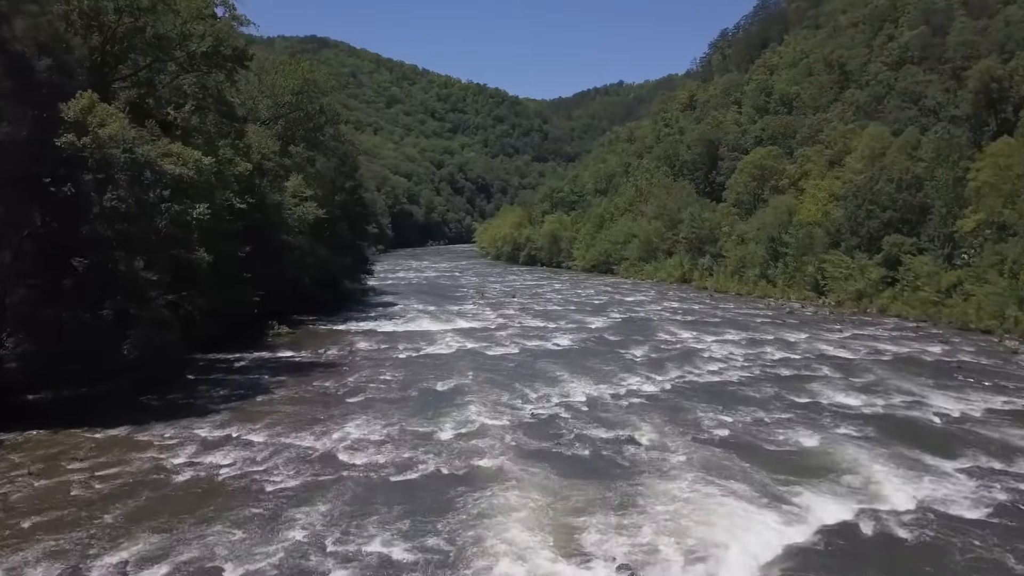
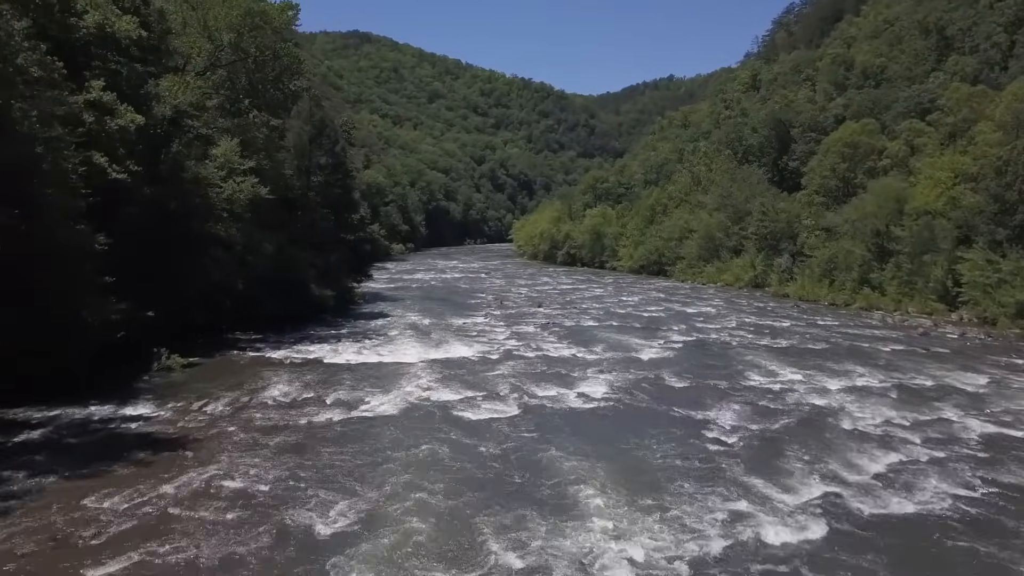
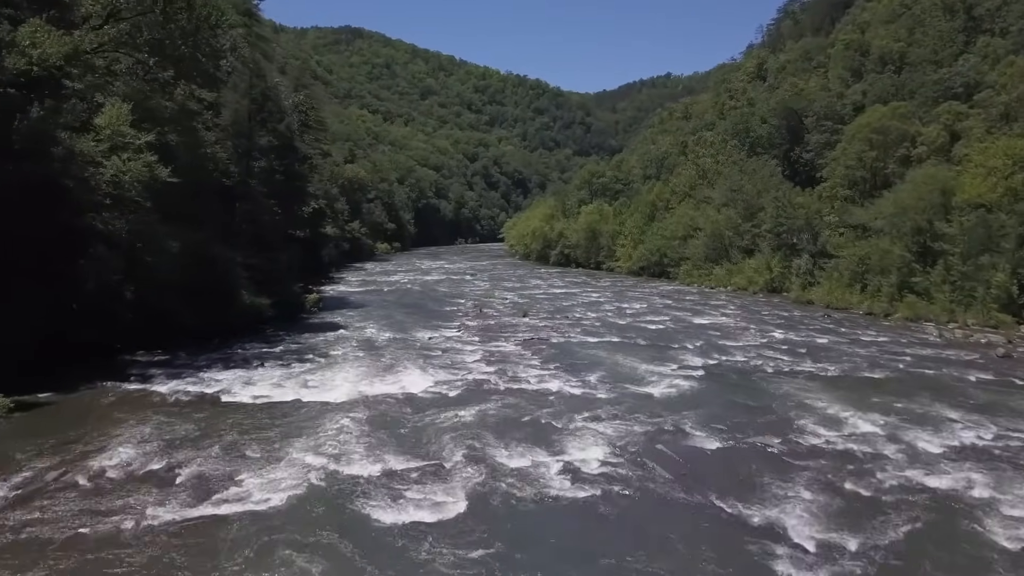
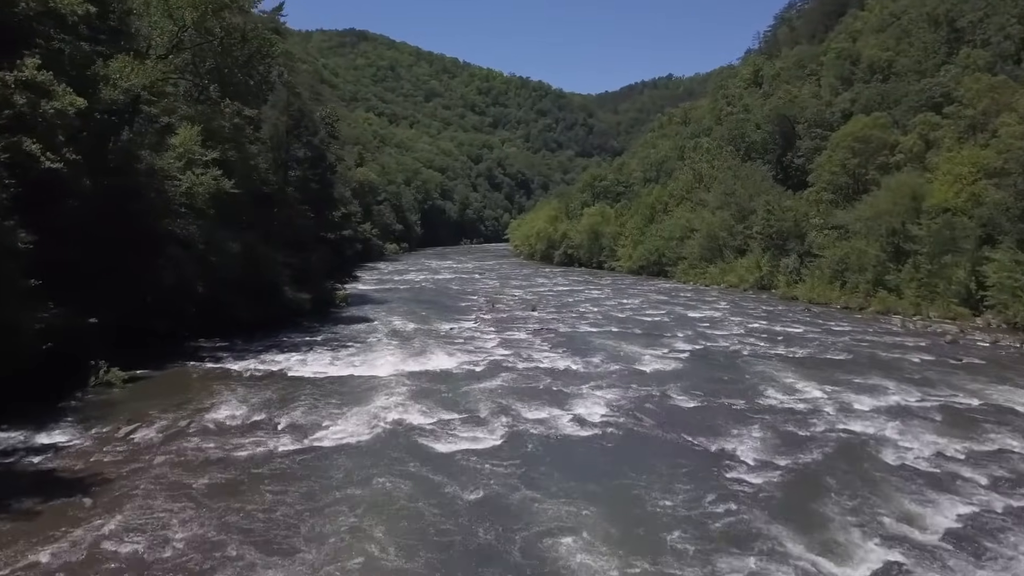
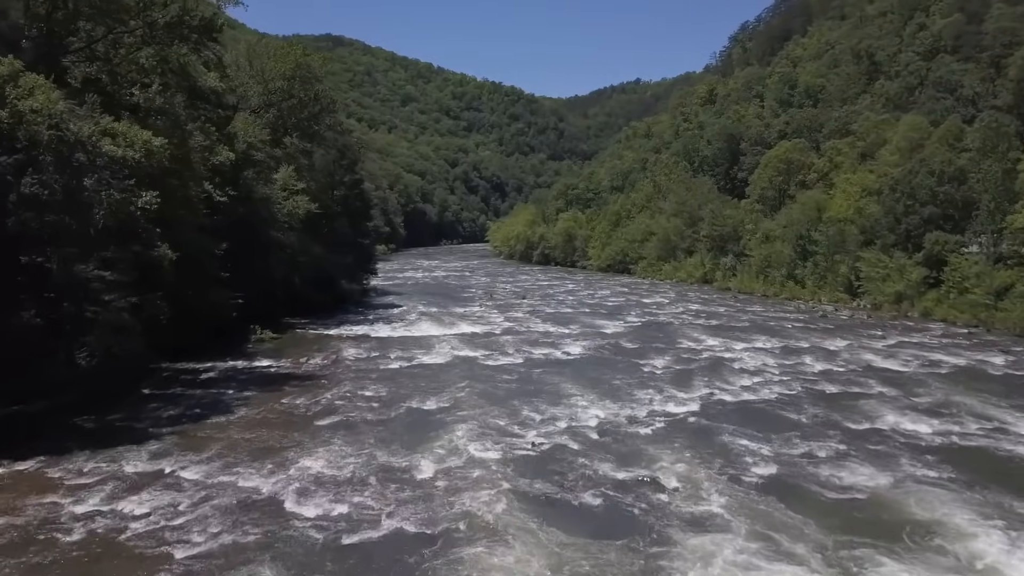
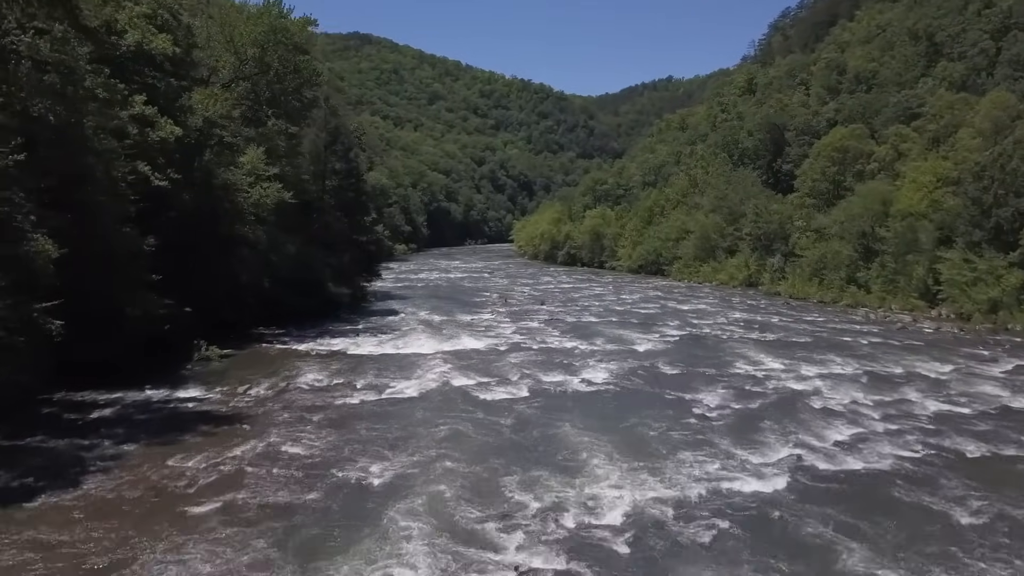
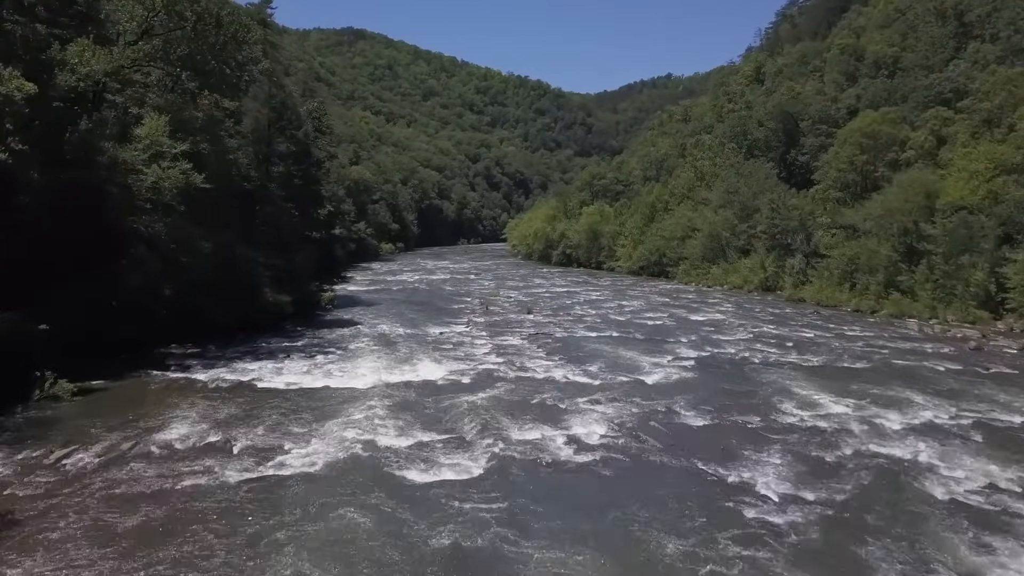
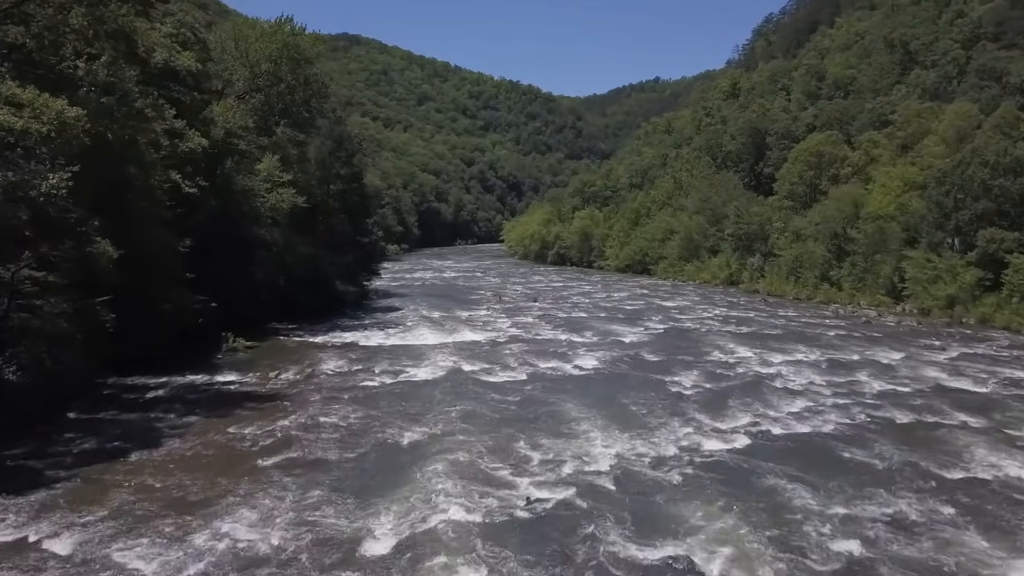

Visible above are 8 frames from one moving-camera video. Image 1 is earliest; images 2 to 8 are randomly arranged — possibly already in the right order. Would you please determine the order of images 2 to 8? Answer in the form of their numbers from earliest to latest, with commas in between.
5, 8, 6, 2, 4, 7, 3
